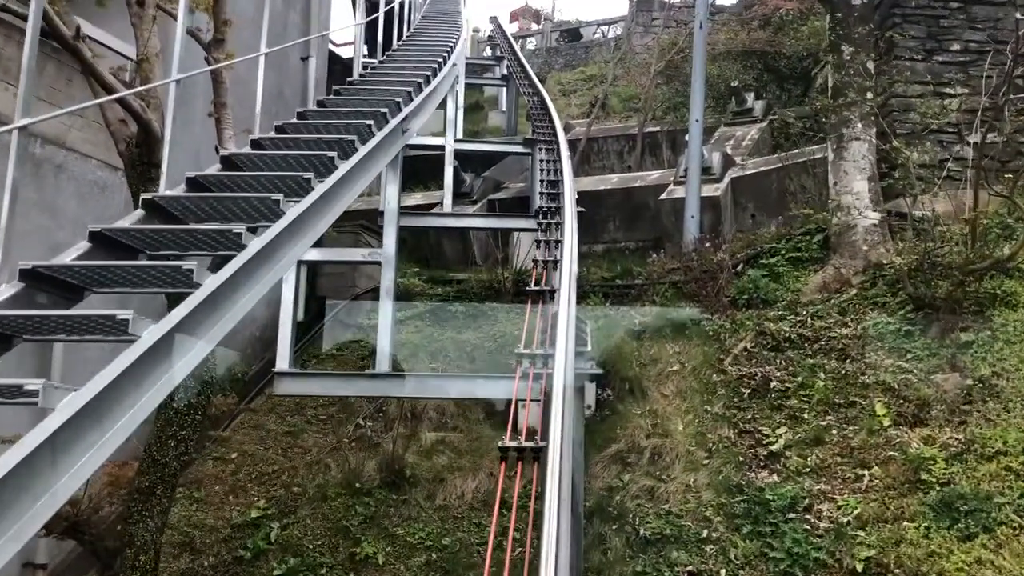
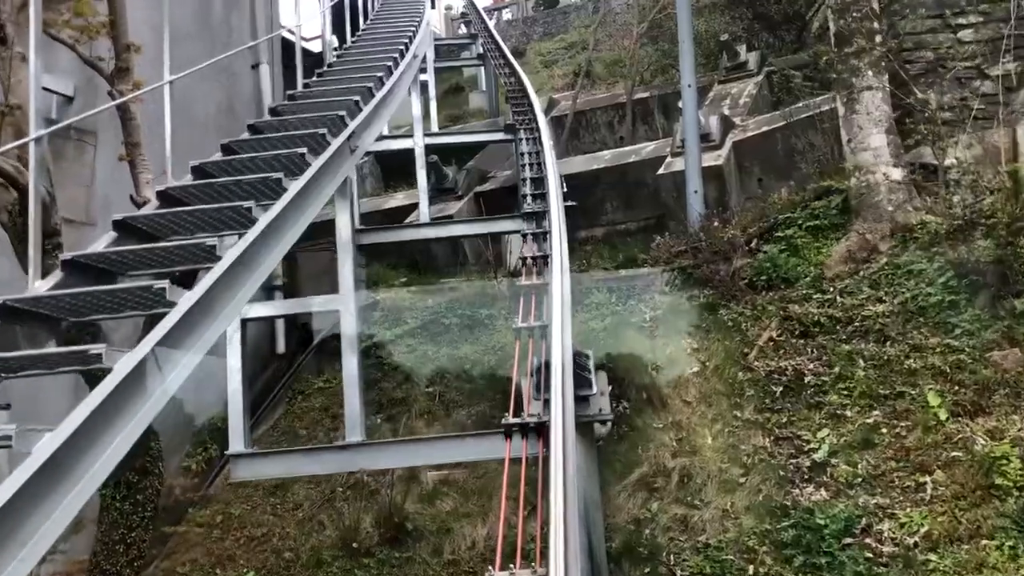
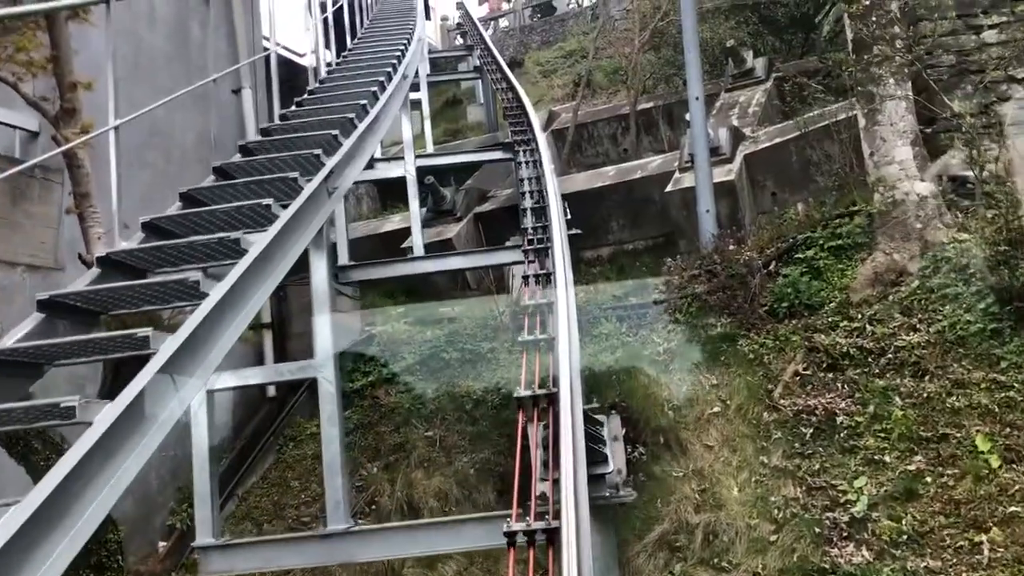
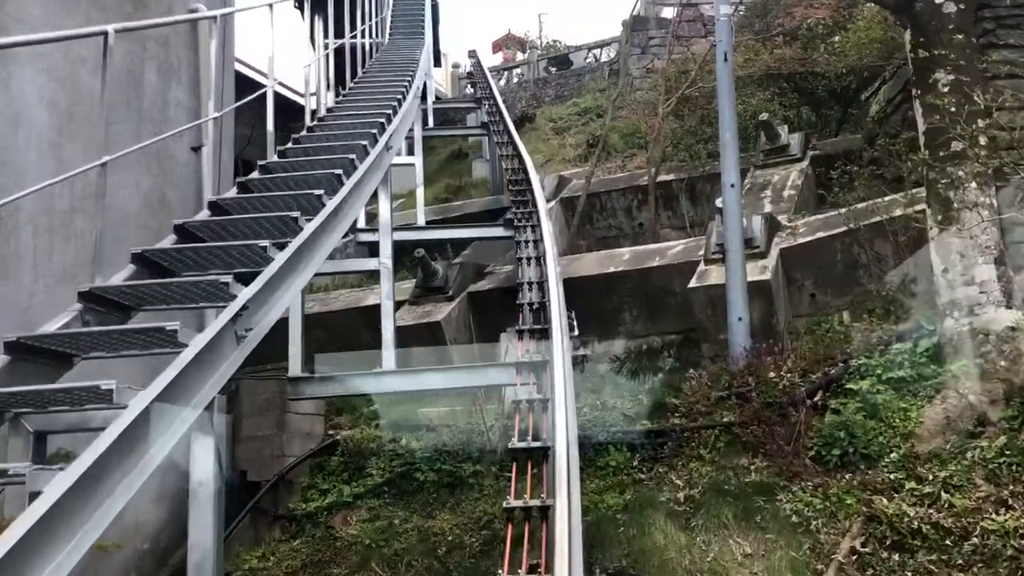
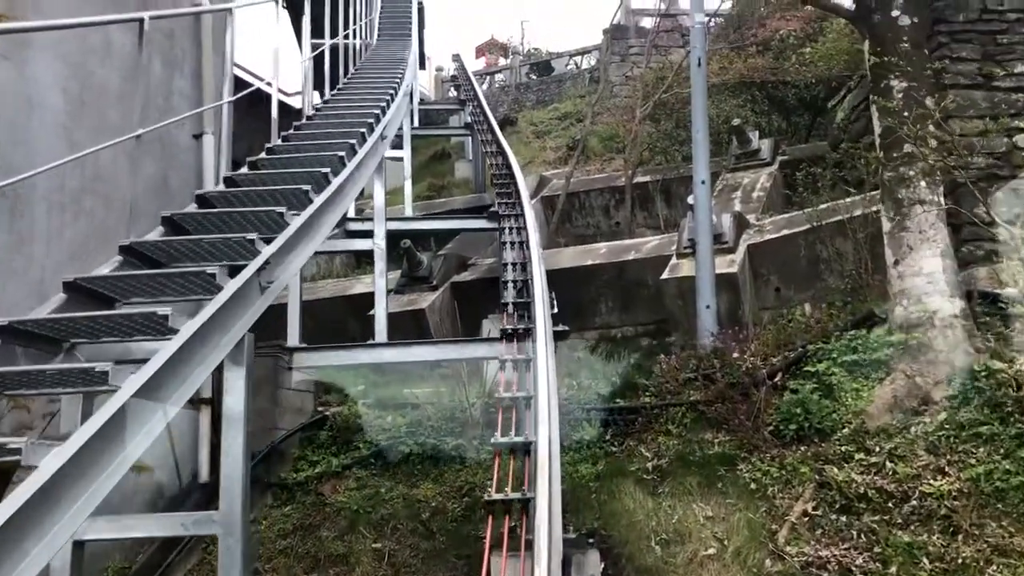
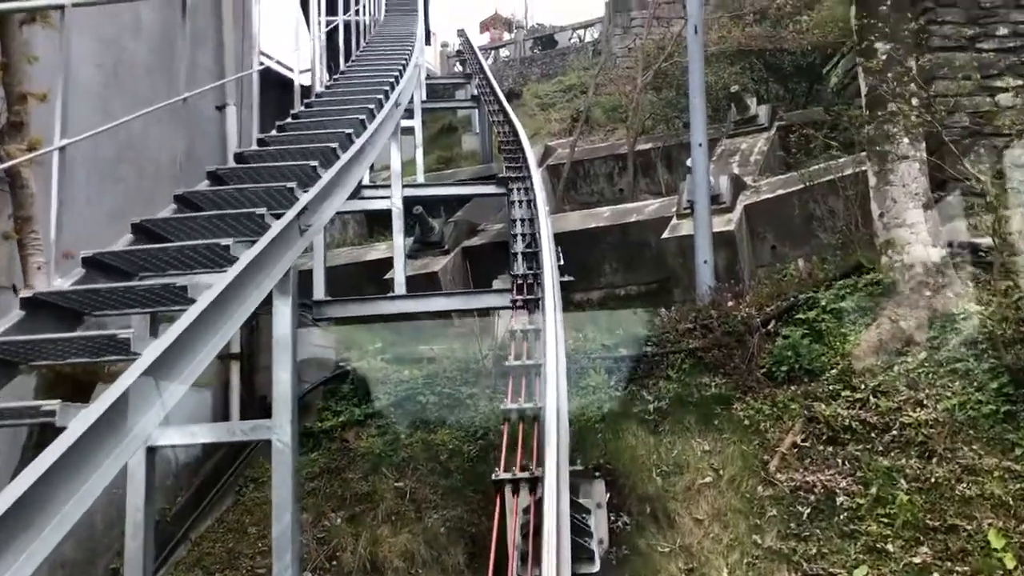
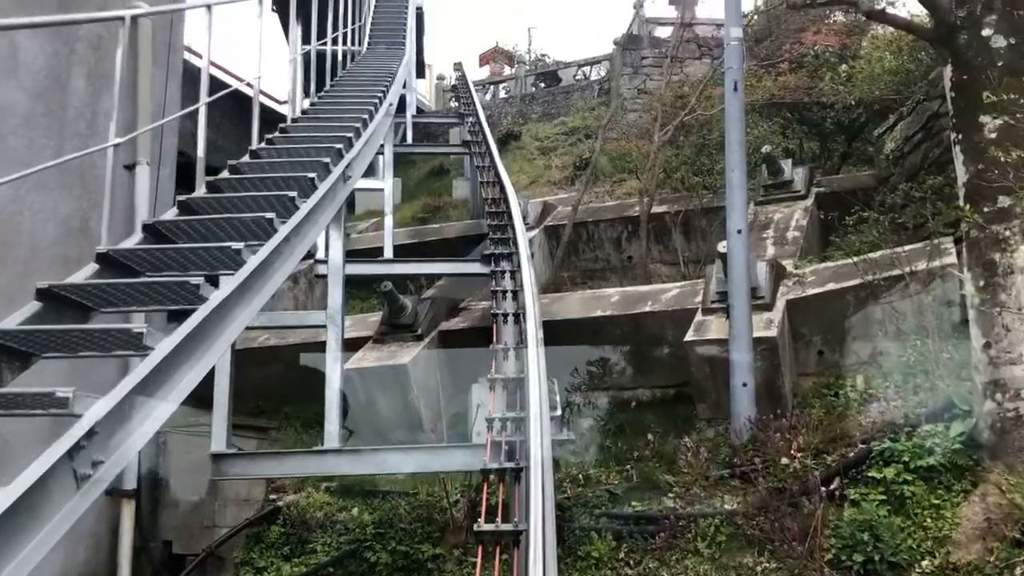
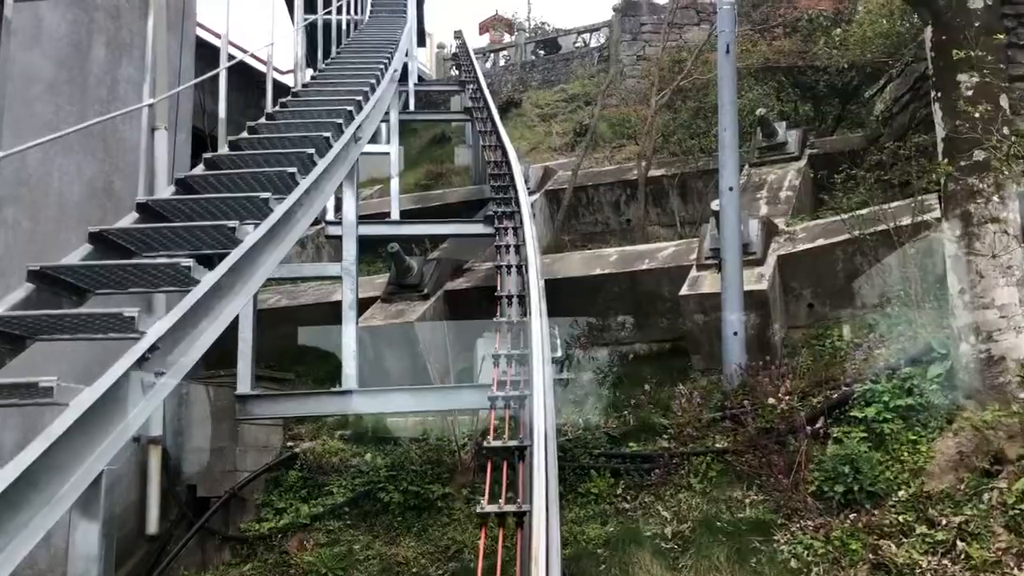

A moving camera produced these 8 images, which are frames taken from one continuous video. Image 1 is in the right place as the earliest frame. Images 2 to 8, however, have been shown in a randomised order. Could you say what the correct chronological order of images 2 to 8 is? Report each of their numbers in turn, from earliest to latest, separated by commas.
2, 3, 6, 5, 4, 8, 7
